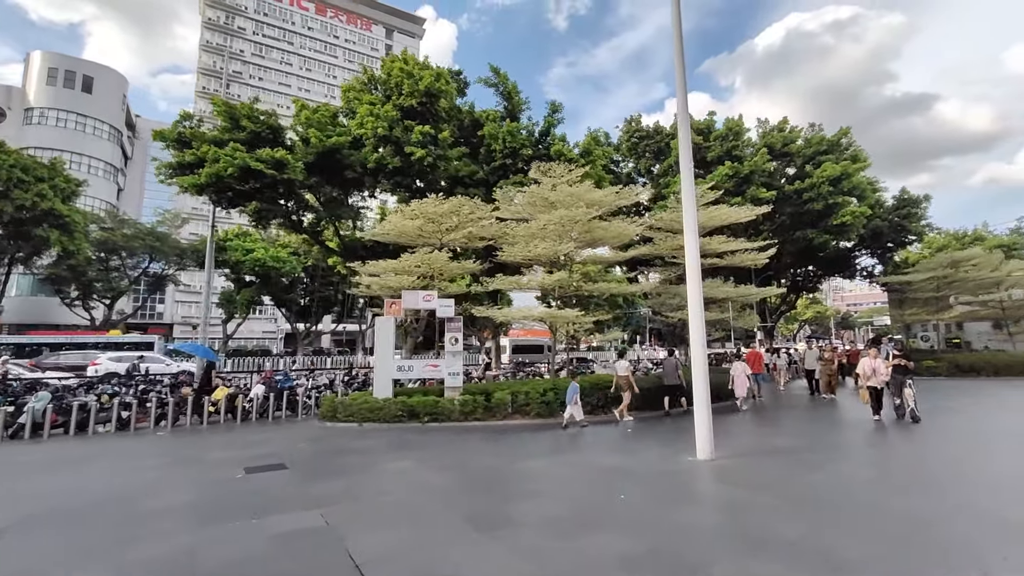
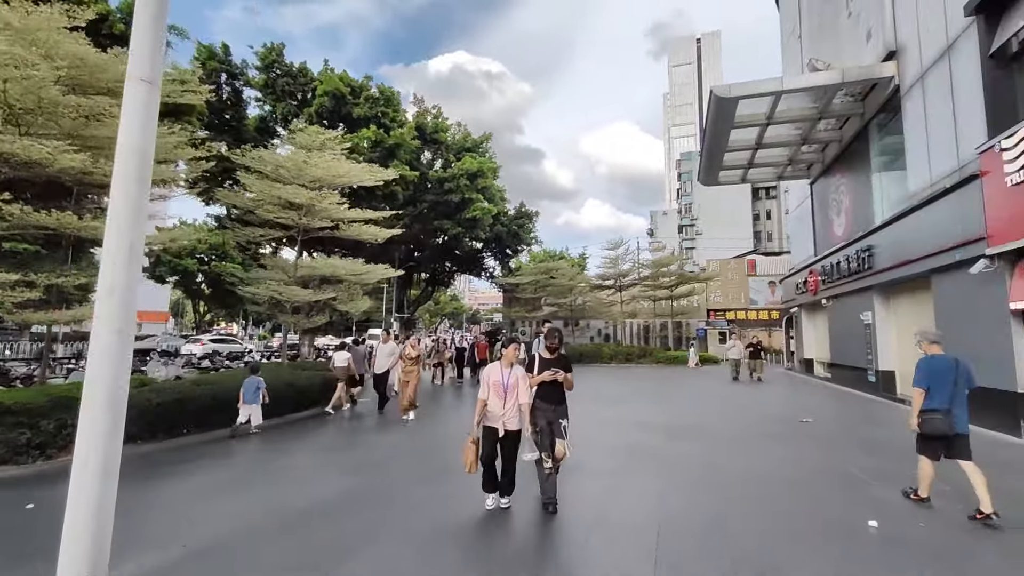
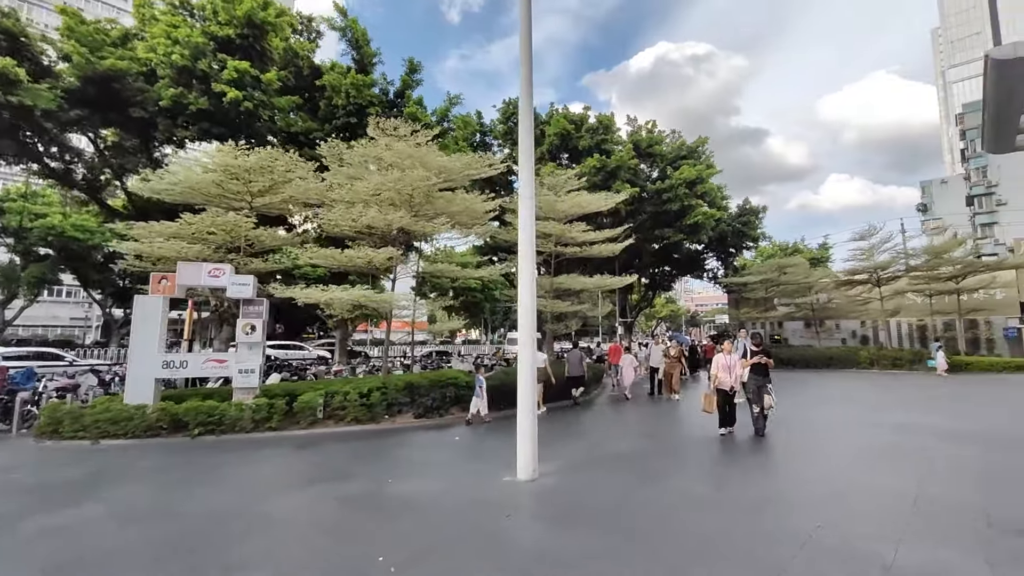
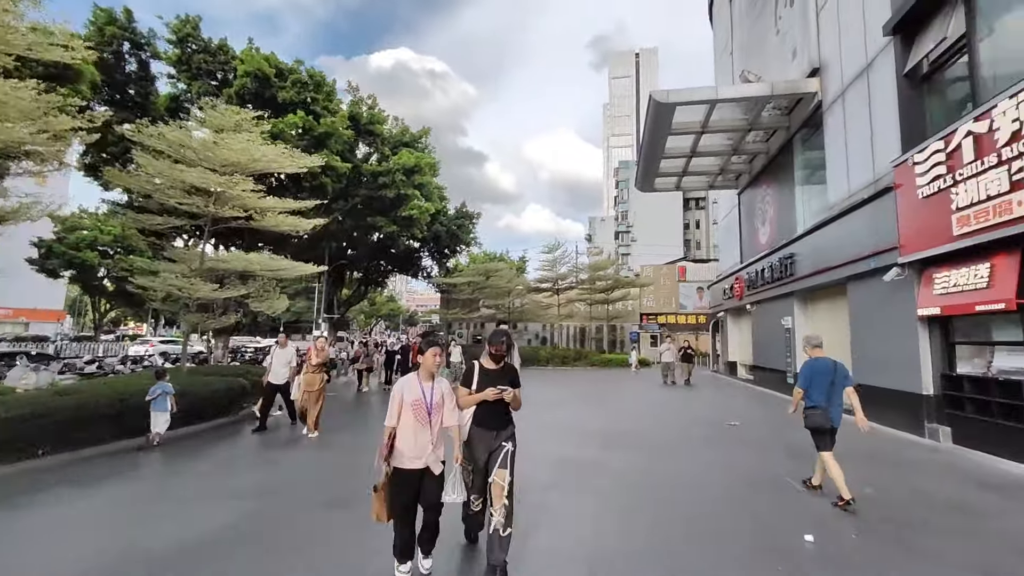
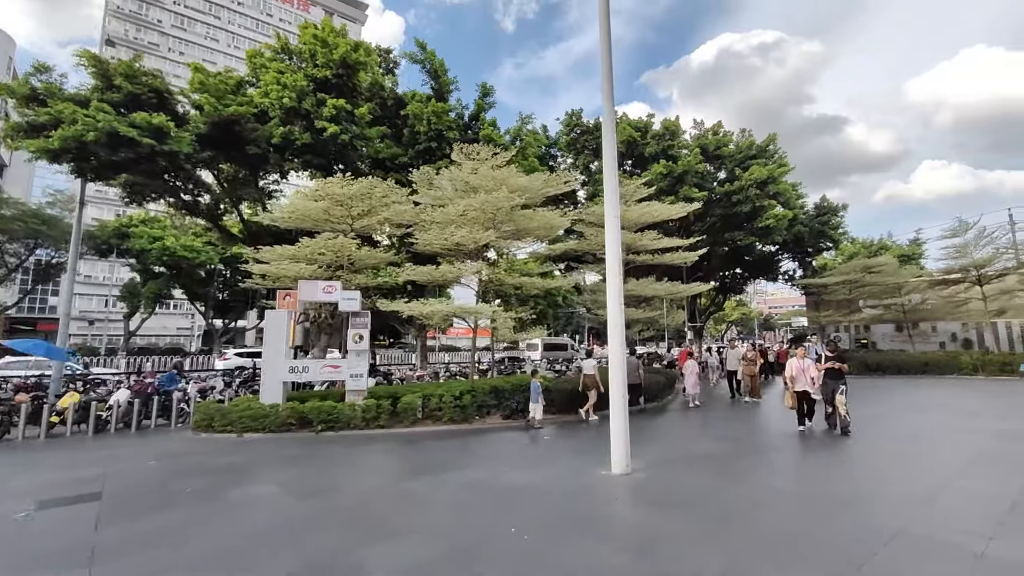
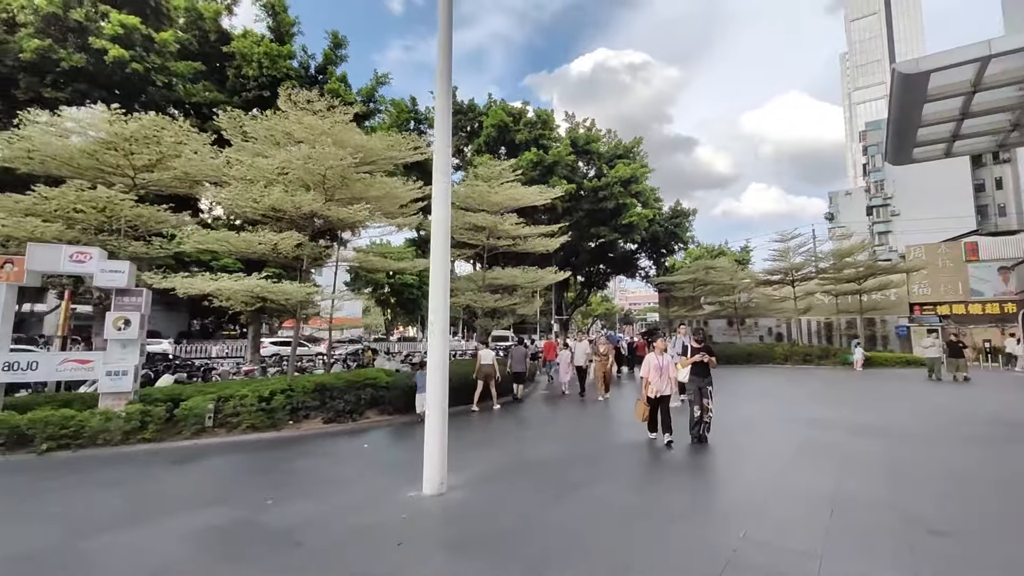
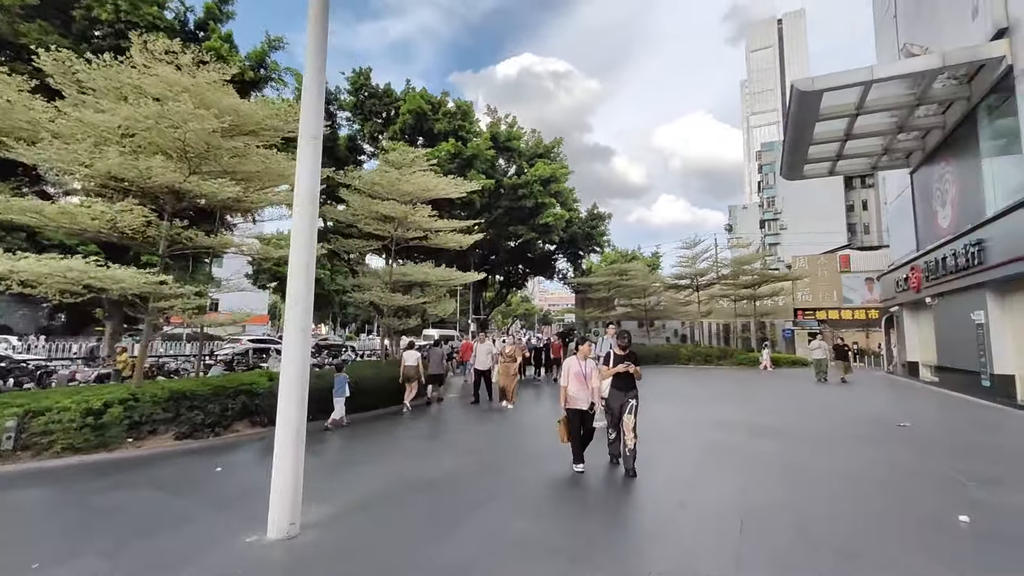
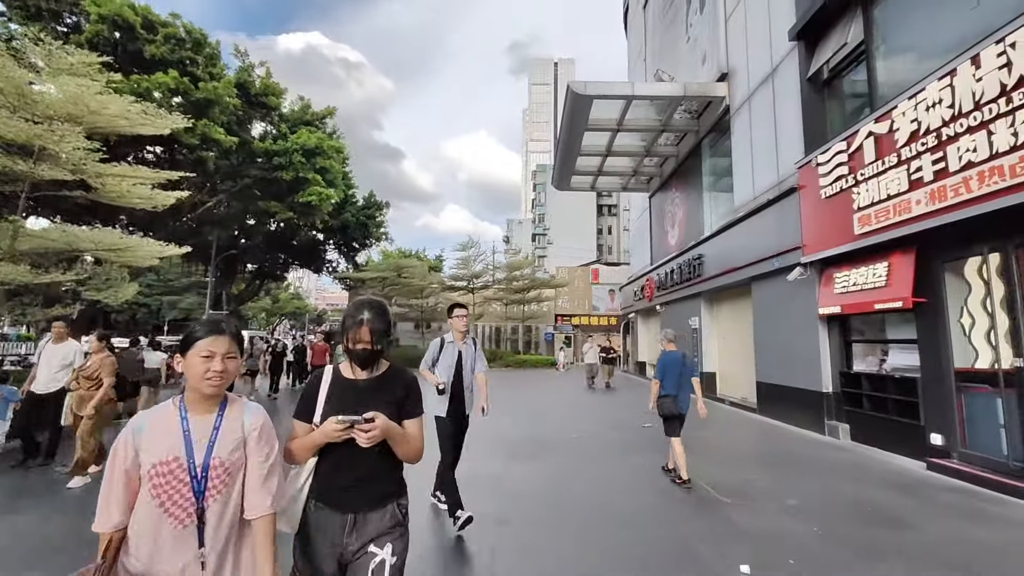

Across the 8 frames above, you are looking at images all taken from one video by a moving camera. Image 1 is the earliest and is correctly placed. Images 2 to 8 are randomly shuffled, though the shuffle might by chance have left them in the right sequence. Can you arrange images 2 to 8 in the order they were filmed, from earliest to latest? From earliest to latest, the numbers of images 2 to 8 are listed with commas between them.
5, 3, 6, 7, 2, 4, 8
